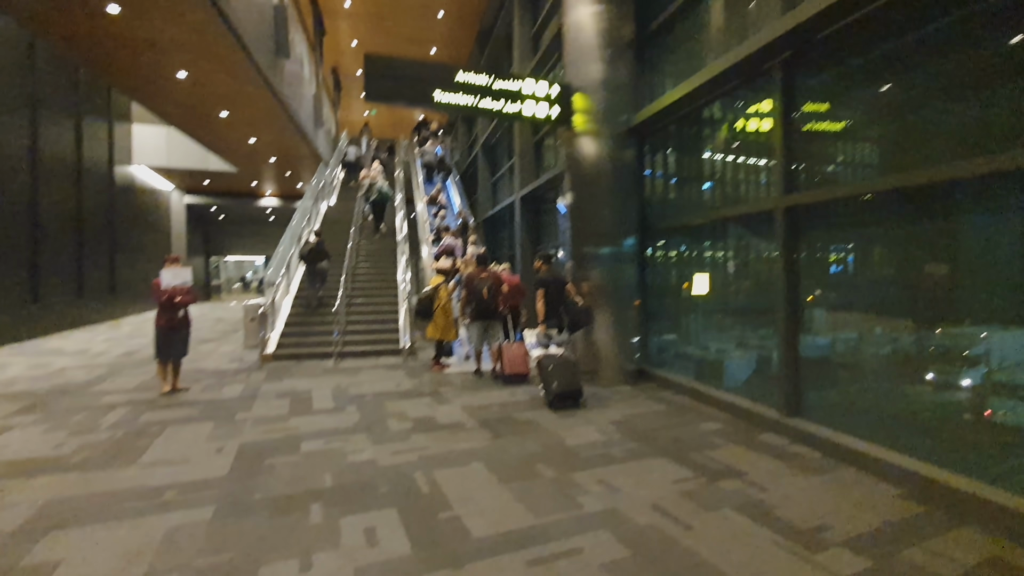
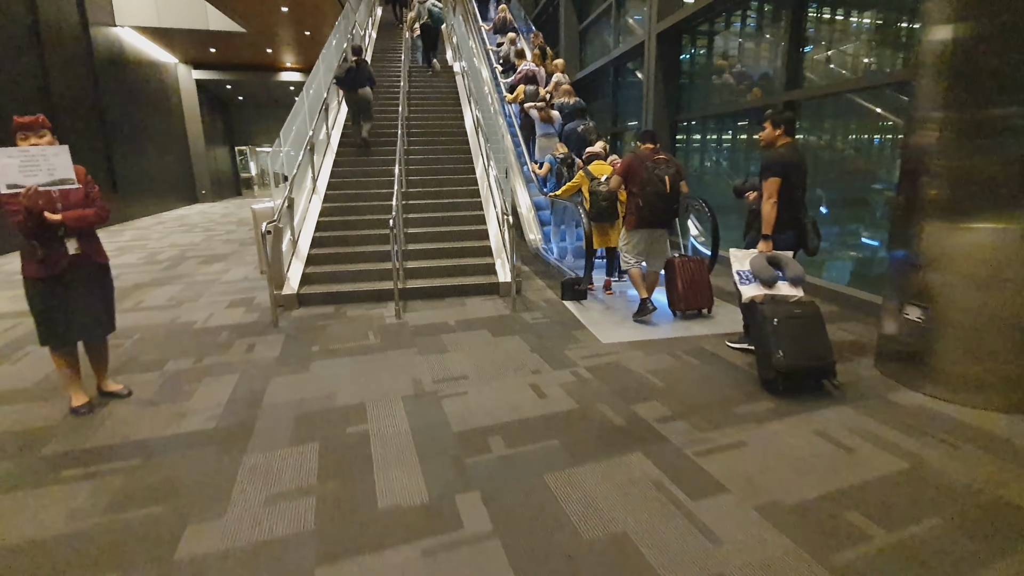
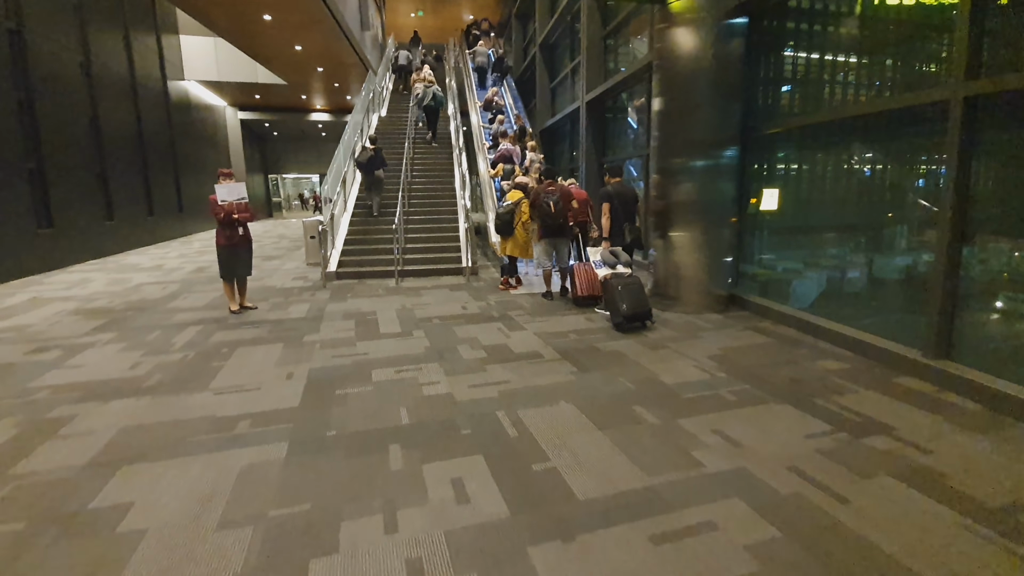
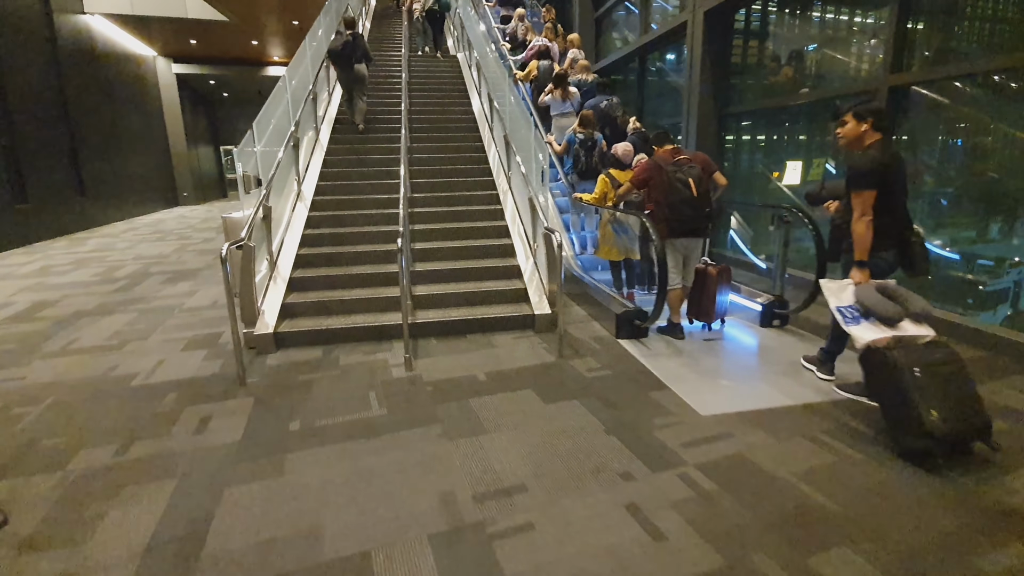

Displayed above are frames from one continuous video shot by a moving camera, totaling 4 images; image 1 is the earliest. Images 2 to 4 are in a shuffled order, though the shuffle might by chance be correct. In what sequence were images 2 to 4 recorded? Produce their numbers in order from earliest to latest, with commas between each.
3, 2, 4
